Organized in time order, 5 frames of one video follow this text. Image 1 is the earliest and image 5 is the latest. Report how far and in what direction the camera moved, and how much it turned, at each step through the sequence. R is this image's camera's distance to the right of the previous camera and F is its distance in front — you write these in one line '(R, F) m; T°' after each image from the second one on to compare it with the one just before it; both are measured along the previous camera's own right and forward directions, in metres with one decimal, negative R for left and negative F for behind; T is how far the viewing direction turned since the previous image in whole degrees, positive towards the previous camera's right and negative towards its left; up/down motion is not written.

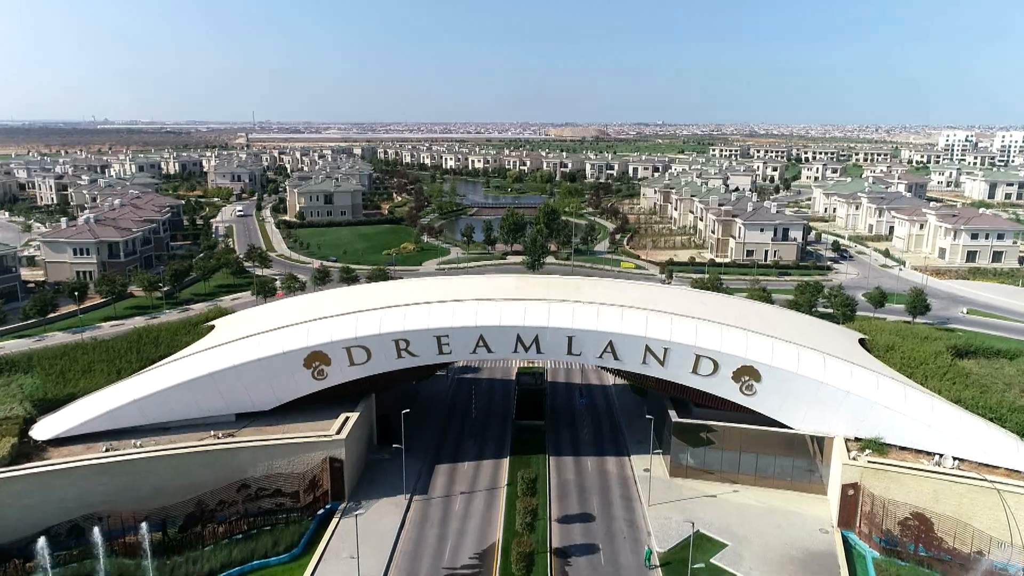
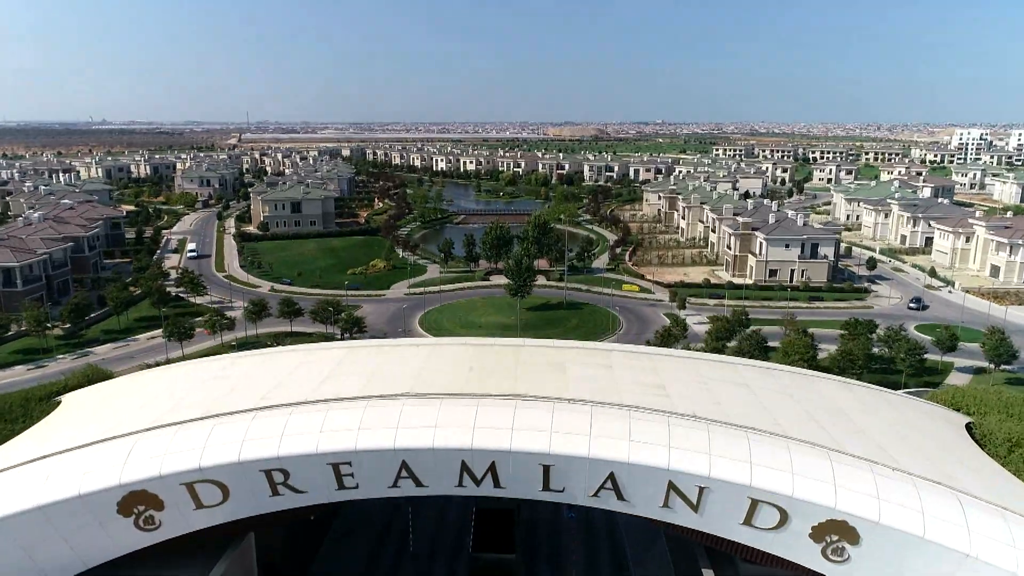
(+1.1, +7.2) m; 0°
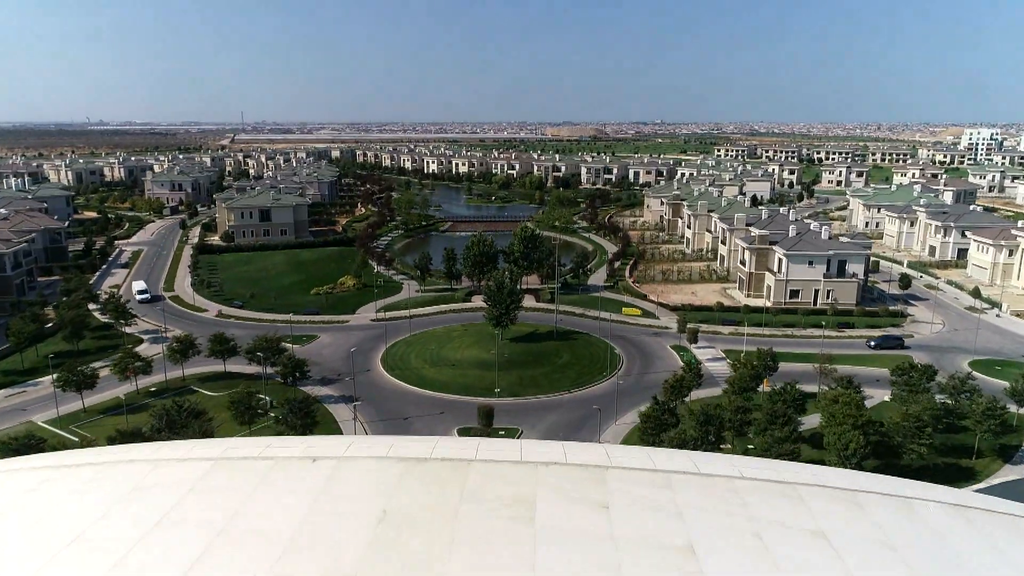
(+0.9, +5.5) m; 0°
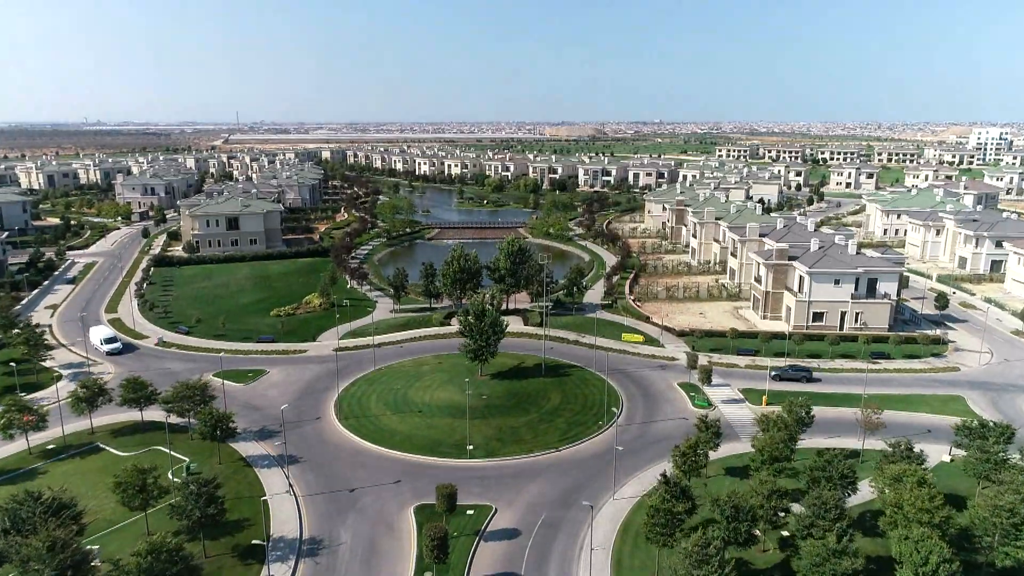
(+0.8, +4.7) m; 0°
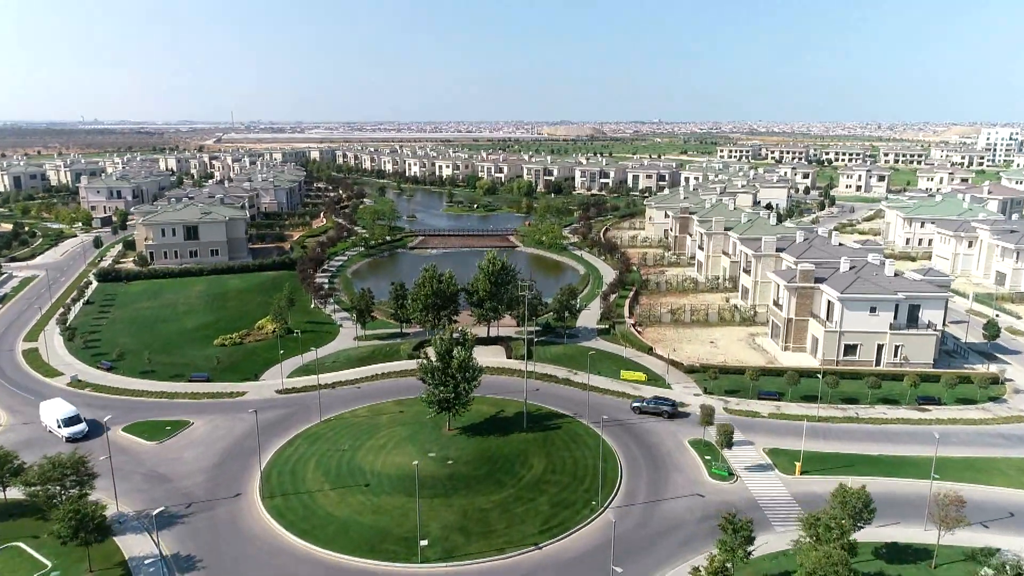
(+0.8, +4.9) m; 0°
